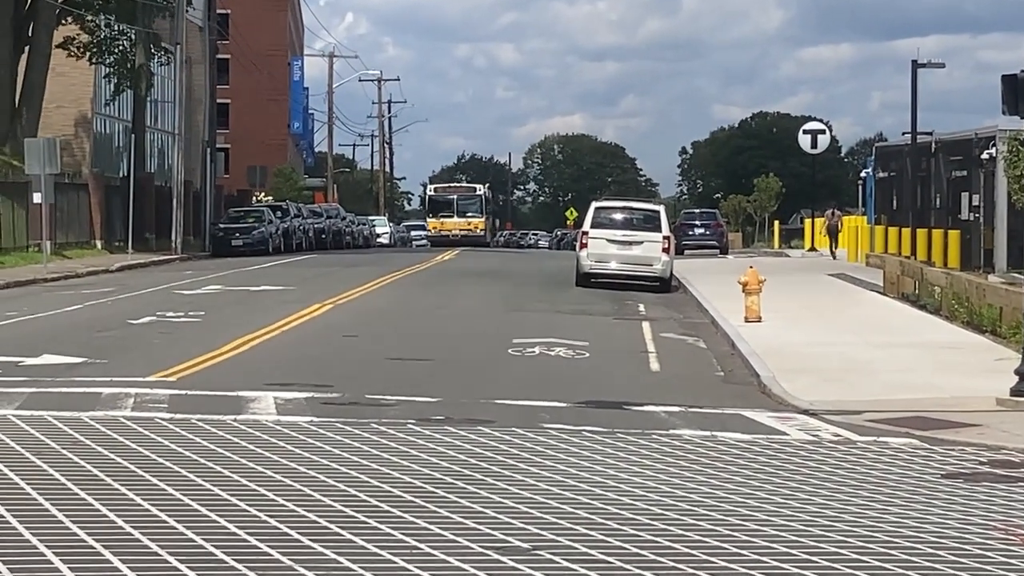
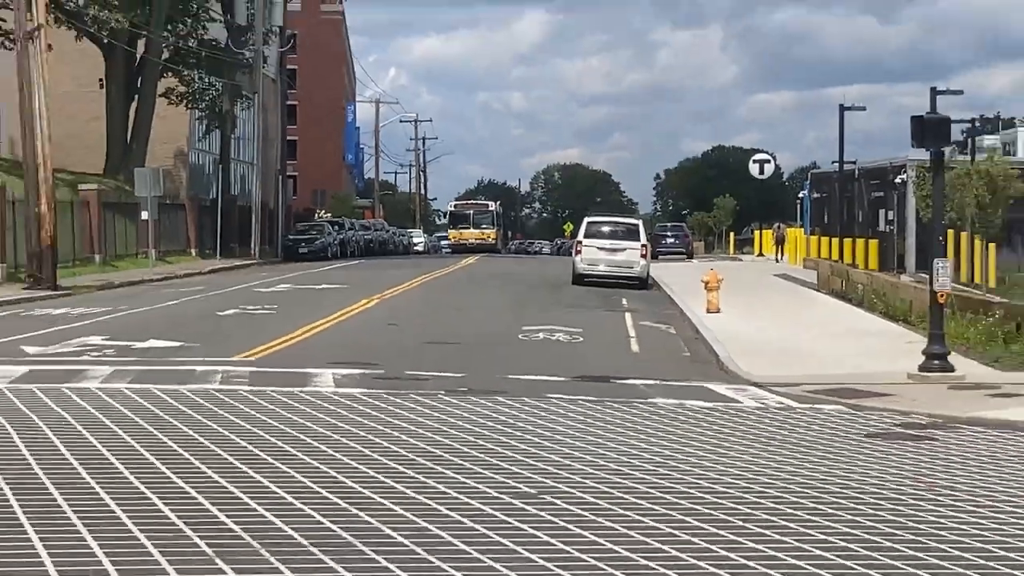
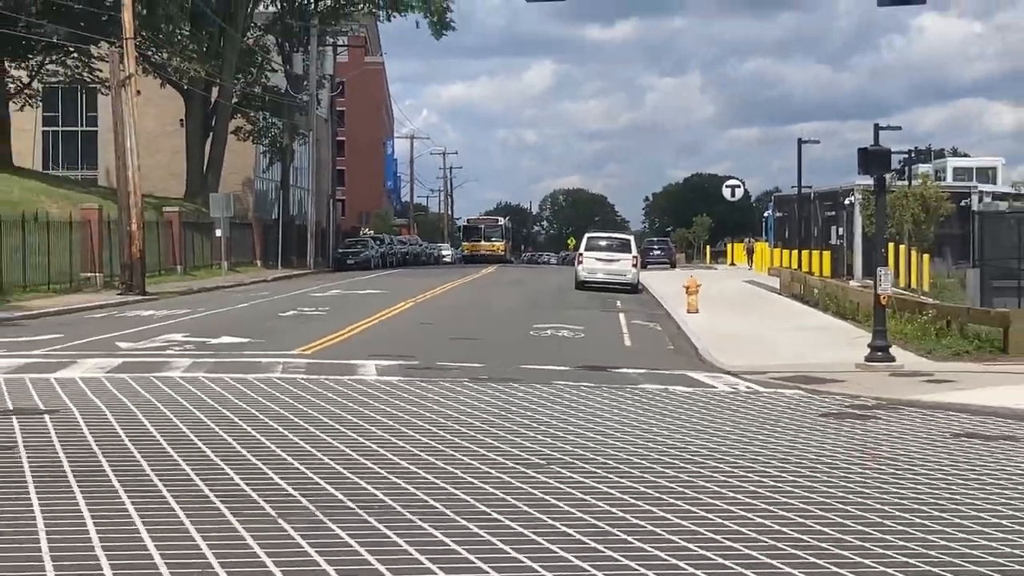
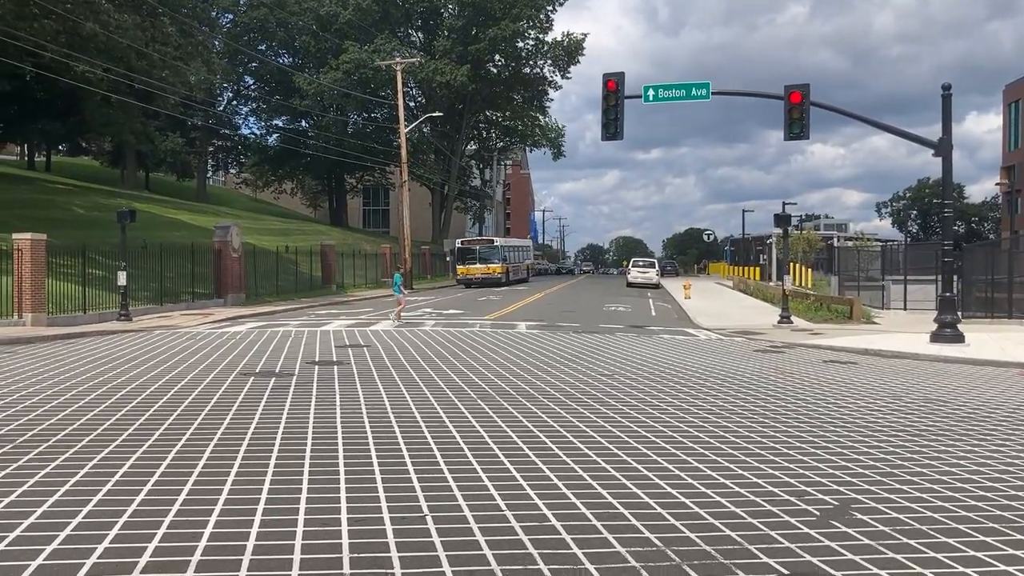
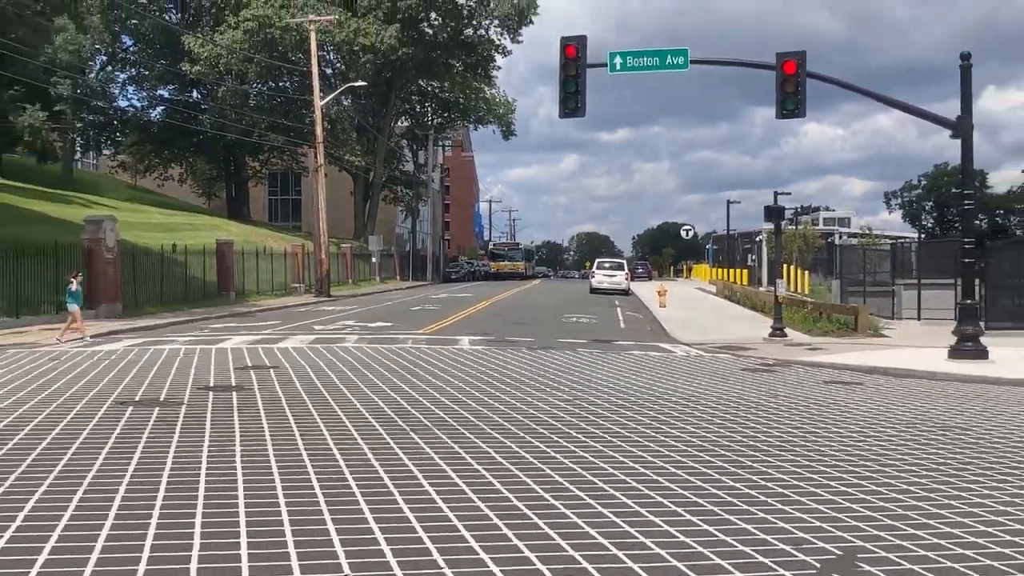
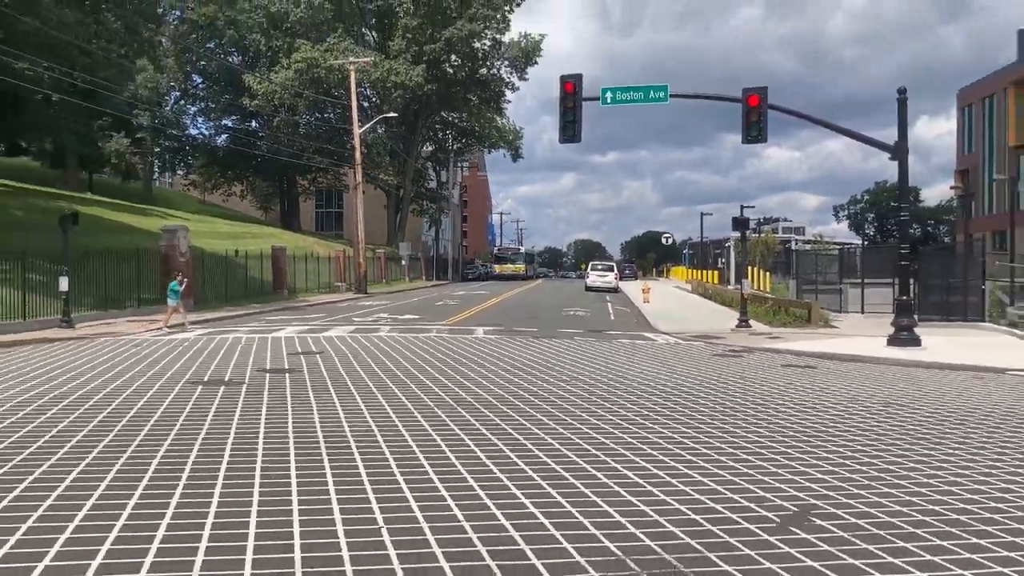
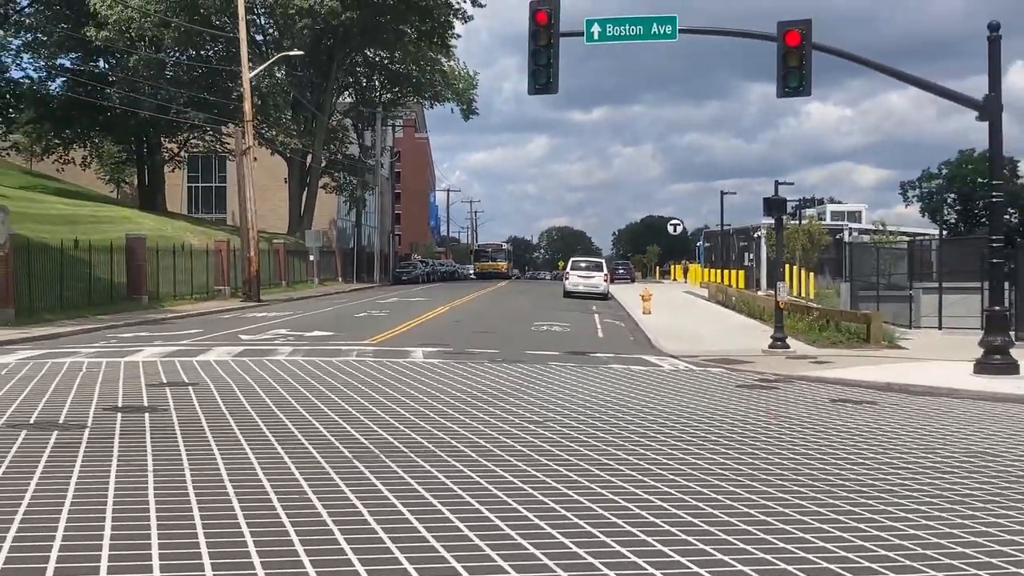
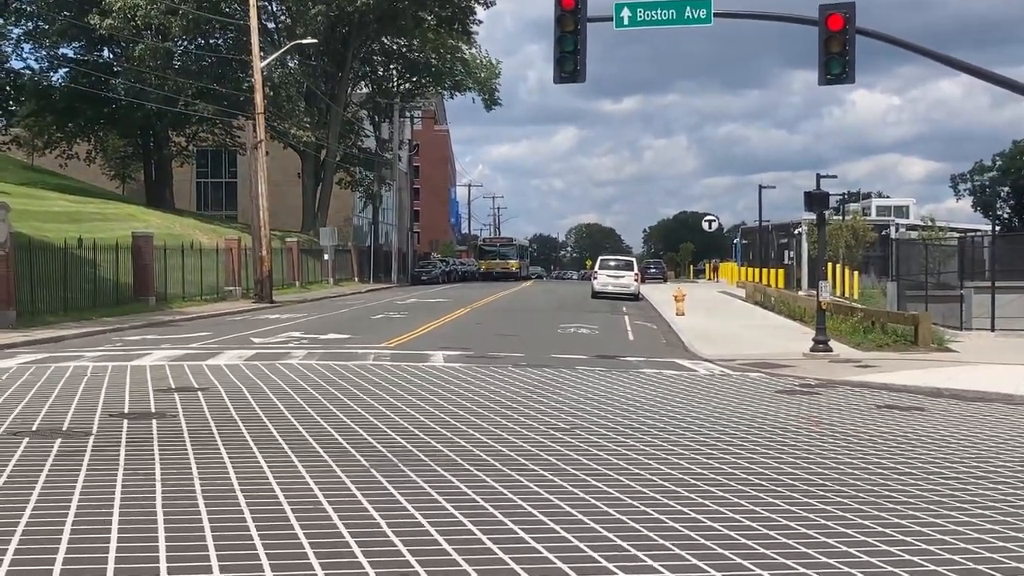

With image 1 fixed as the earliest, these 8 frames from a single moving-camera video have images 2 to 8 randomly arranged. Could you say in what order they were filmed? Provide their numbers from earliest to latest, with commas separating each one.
2, 3, 7, 8, 5, 6, 4
